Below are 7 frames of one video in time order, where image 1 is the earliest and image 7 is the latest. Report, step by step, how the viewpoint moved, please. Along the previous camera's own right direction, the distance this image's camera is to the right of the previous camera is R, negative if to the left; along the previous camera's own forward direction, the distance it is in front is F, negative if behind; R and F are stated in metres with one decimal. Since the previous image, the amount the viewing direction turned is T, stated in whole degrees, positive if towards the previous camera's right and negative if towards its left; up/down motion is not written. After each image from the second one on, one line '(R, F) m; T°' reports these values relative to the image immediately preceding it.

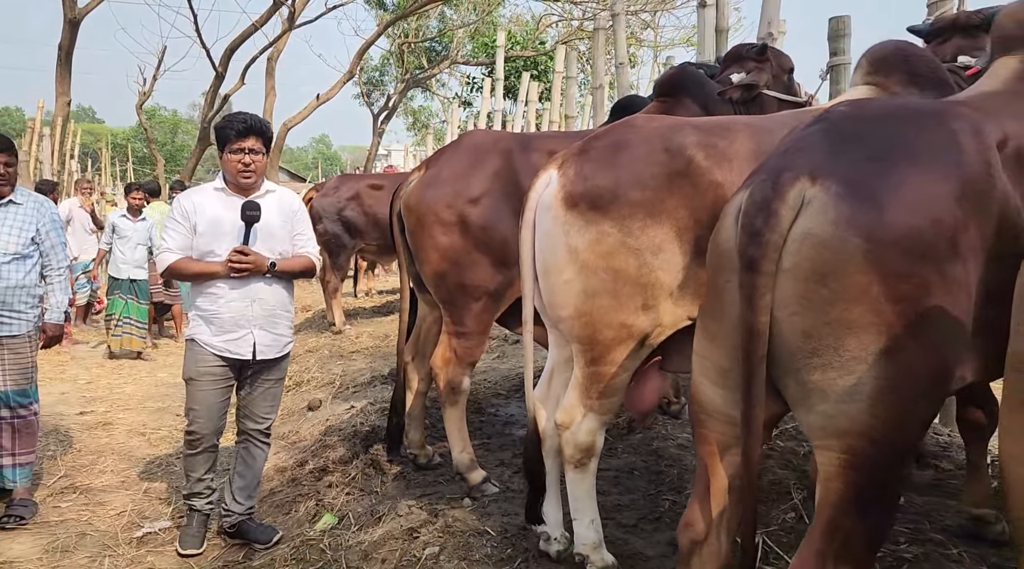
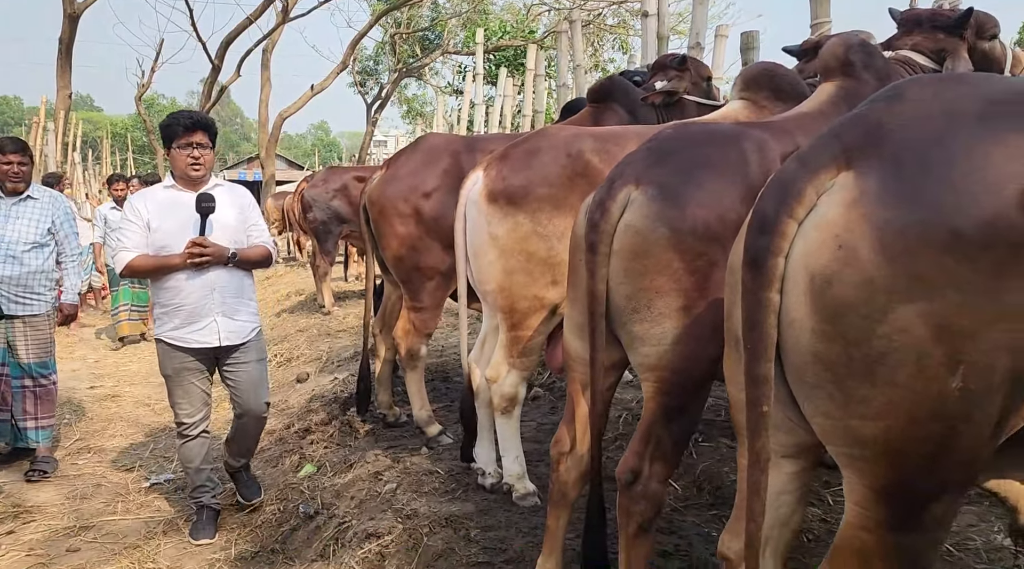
(+0.3, -0.7) m; 0°
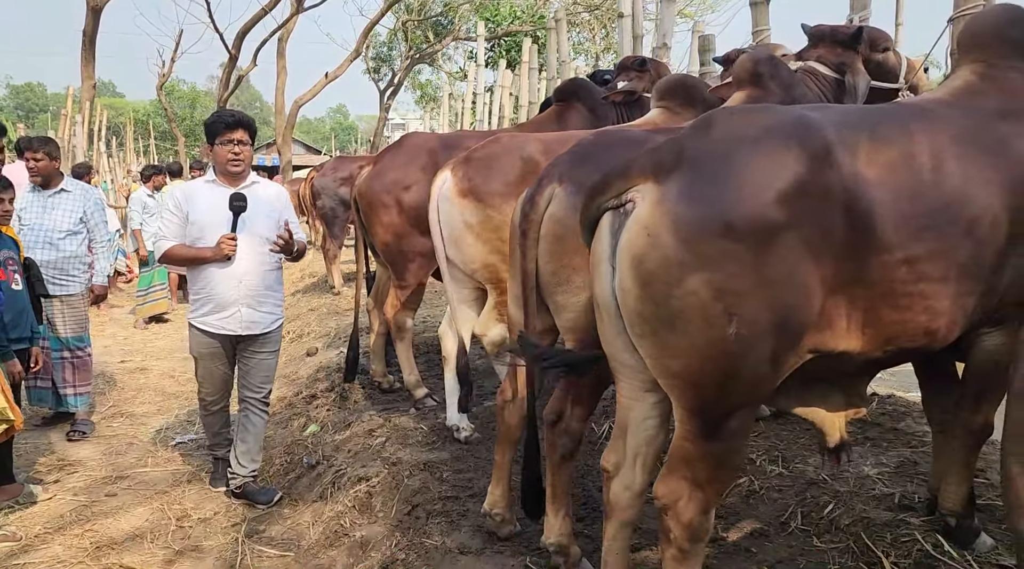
(+0.3, -0.6) m; -2°
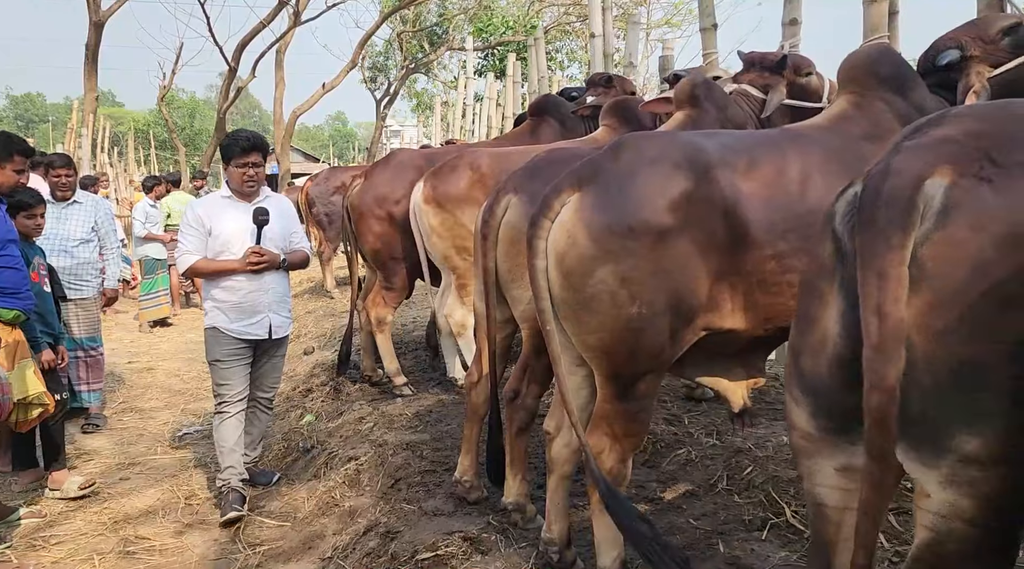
(+0.2, -0.5) m; 0°
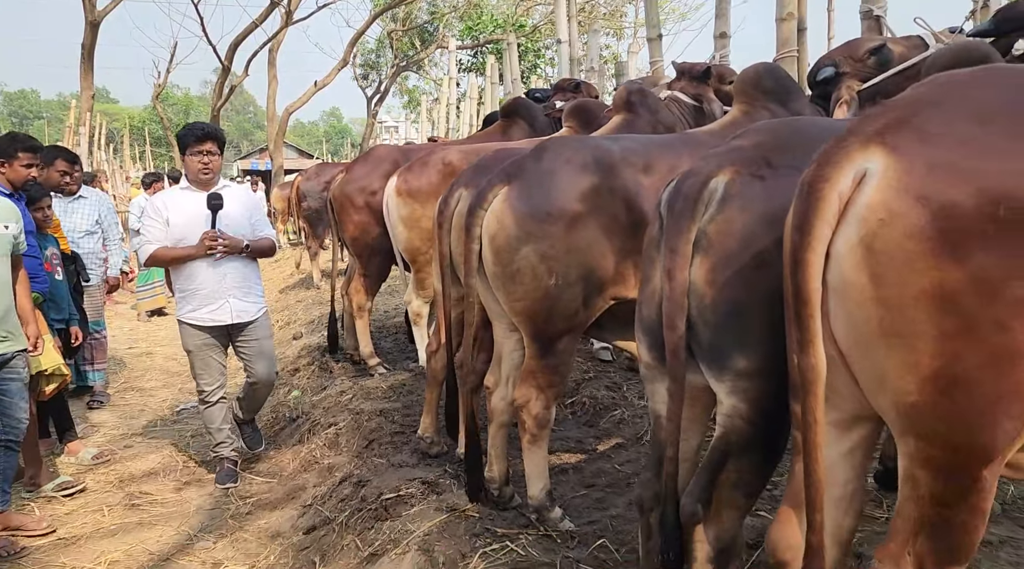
(+0.2, -0.6) m; 0°
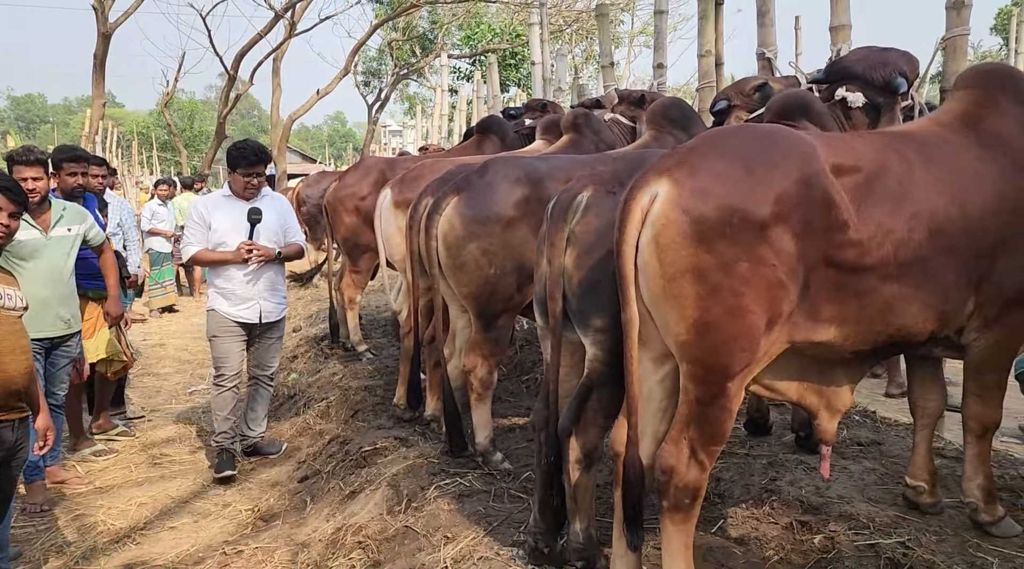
(+0.3, -0.9) m; 0°
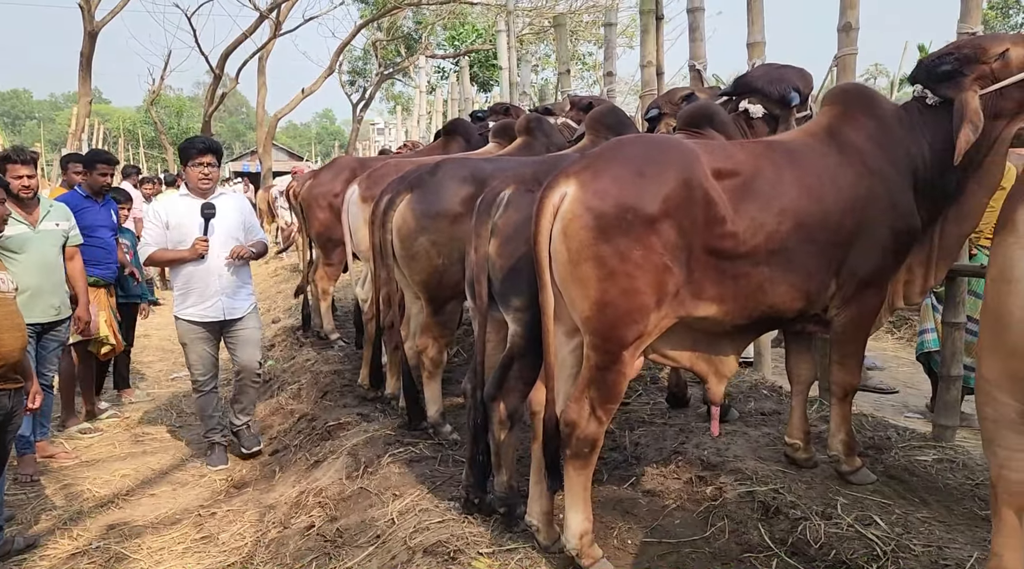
(+0.3, -0.5) m; +1°
